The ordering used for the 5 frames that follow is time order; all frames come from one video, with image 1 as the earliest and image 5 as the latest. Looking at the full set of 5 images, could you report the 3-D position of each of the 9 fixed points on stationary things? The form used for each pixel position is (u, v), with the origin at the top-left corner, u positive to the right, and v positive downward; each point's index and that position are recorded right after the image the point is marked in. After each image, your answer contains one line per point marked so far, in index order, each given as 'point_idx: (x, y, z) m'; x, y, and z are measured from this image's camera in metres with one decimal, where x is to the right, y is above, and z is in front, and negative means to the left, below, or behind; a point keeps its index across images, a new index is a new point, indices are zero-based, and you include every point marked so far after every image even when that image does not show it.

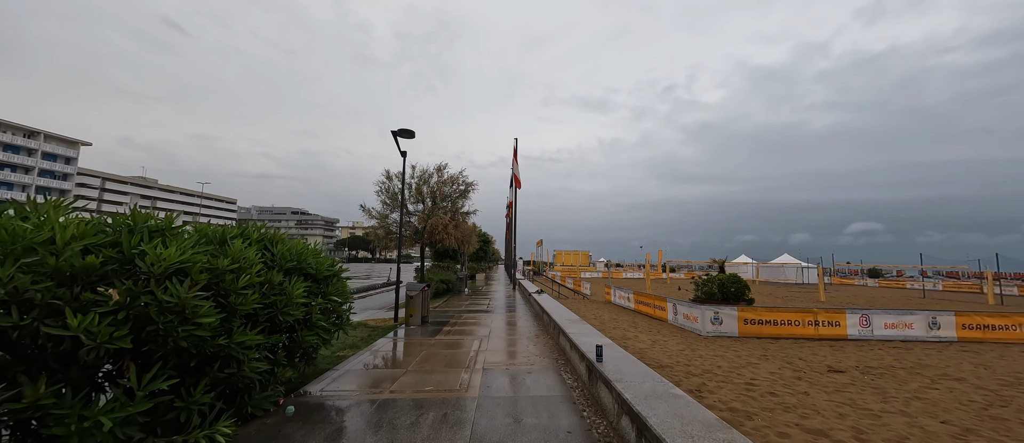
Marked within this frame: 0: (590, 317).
0: (+3.2, -3.9, +14.3) m
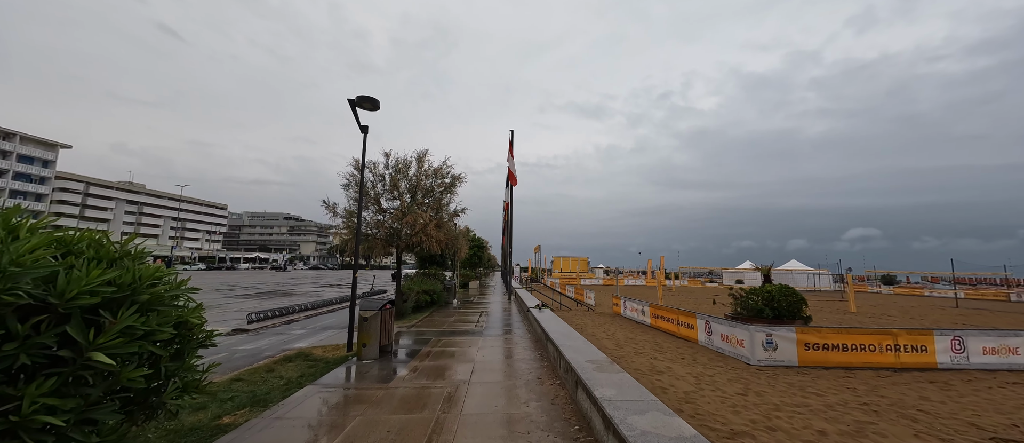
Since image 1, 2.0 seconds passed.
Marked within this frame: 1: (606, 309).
0: (+3.0, -3.8, +11.8) m
1: (+5.3, -4.9, +19.8) m
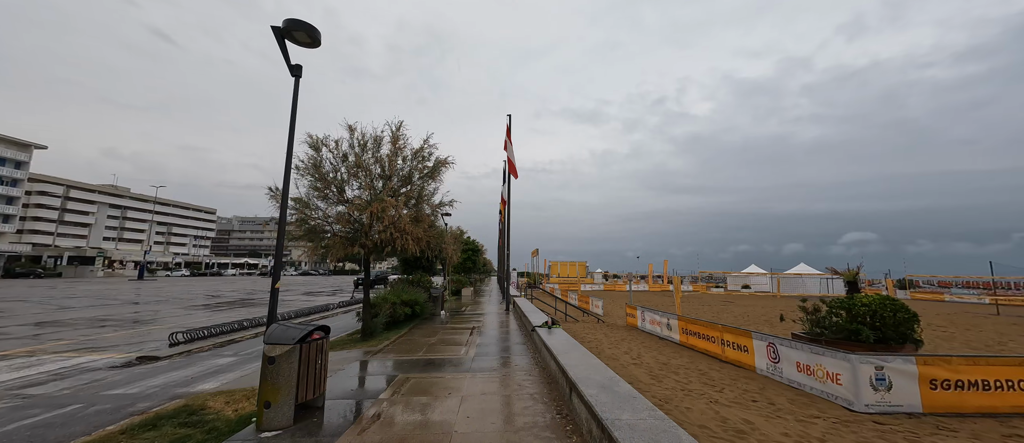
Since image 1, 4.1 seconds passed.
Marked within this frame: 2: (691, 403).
0: (+3.0, -3.6, +9.3) m
1: (+5.1, -4.8, +17.2) m
2: (+3.0, -3.1, +6.0) m
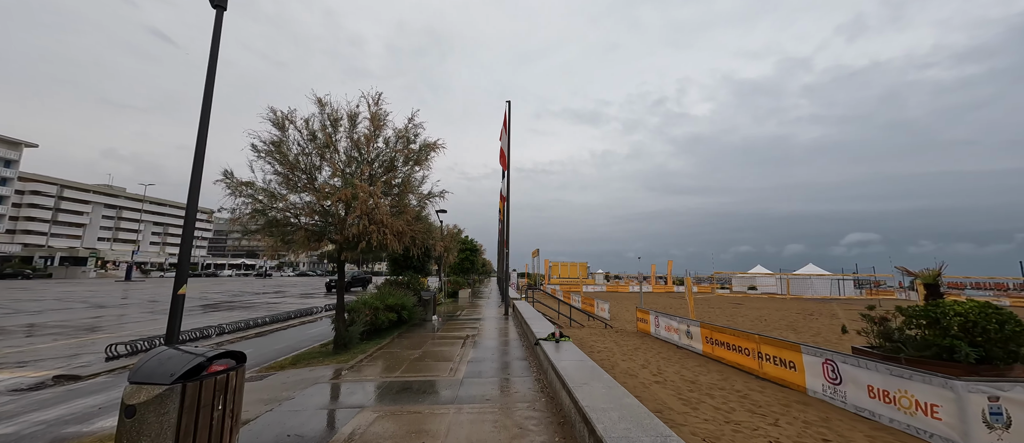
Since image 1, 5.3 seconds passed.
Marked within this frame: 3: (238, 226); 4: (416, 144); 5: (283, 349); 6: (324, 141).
0: (+3.0, -3.4, +7.8) m
1: (+5.1, -4.6, +15.8) m
2: (+3.0, -2.9, +4.6) m
3: (-6.0, -0.1, +8.1) m
4: (-2.4, +2.0, +9.1) m
5: (-5.8, -3.2, +8.9) m
6: (-4.2, +1.8, +7.9) m
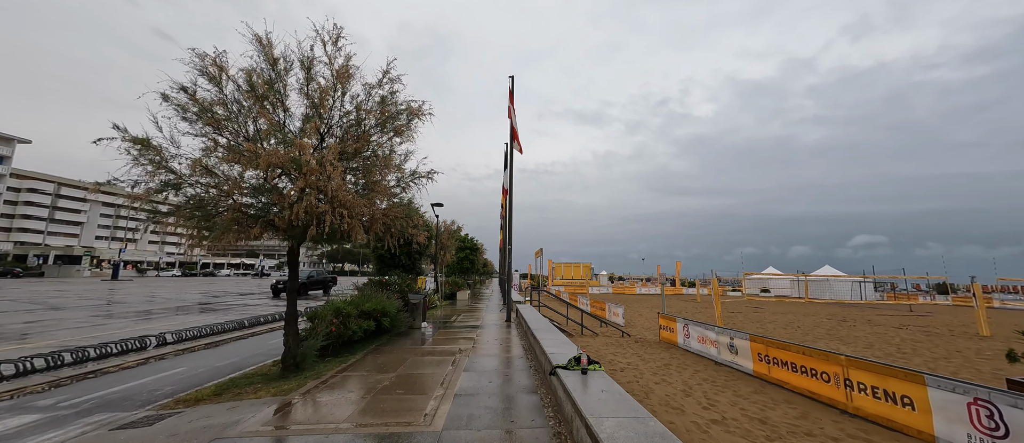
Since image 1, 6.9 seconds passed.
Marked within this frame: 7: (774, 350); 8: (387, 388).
0: (+3.0, -3.1, +5.8) m
1: (+5.2, -4.3, +13.8) m
2: (+3.0, -2.6, +2.6) m
3: (-5.9, +0.2, +6.1) m
4: (-2.3, +2.3, +7.1) m
5: (-5.7, -2.9, +6.9) m
6: (-4.1, +2.1, +6.0) m
7: (+5.6, -2.7, +7.5) m
8: (-2.0, -2.6, +5.7) m
